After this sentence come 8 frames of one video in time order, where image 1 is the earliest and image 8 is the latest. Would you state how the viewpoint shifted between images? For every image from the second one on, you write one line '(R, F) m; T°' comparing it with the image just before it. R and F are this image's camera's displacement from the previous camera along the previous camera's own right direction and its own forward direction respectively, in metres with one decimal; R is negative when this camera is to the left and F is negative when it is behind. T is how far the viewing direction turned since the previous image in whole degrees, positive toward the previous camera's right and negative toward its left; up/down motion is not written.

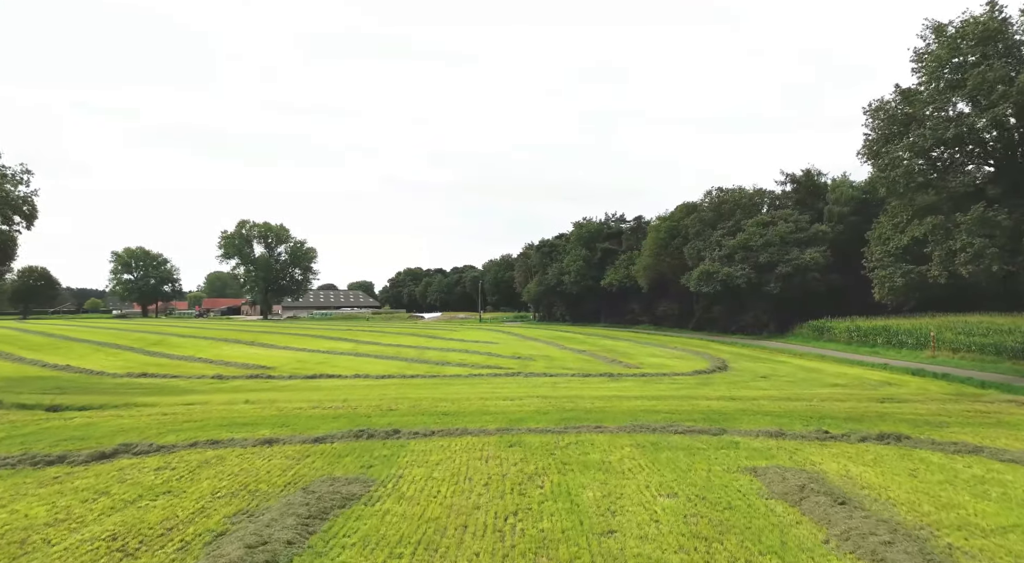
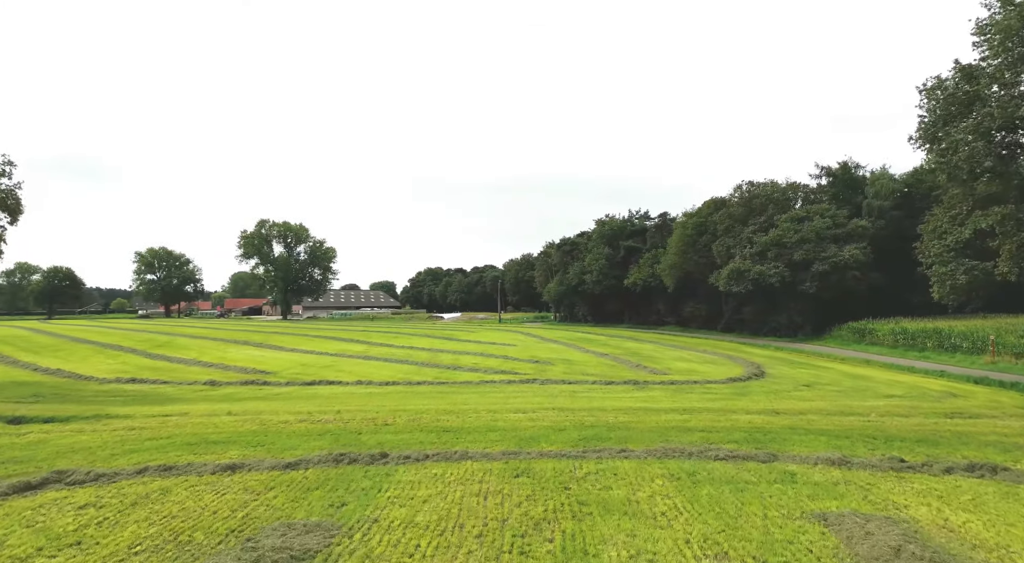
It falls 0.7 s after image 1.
(+0.2, +2.1) m; -2°
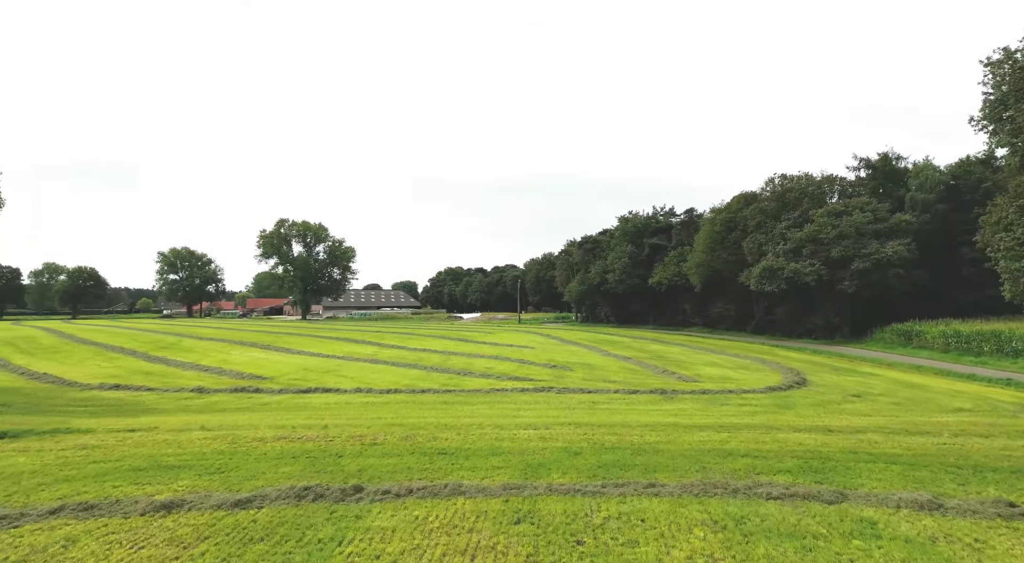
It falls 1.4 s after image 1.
(+0.3, +2.2) m; -2°
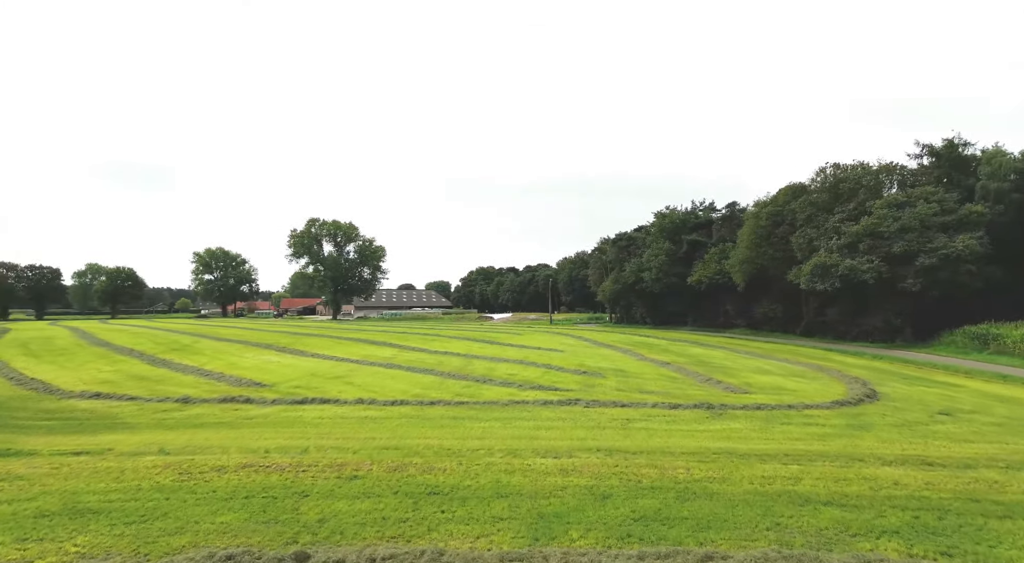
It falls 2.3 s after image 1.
(+0.3, +2.7) m; -3°
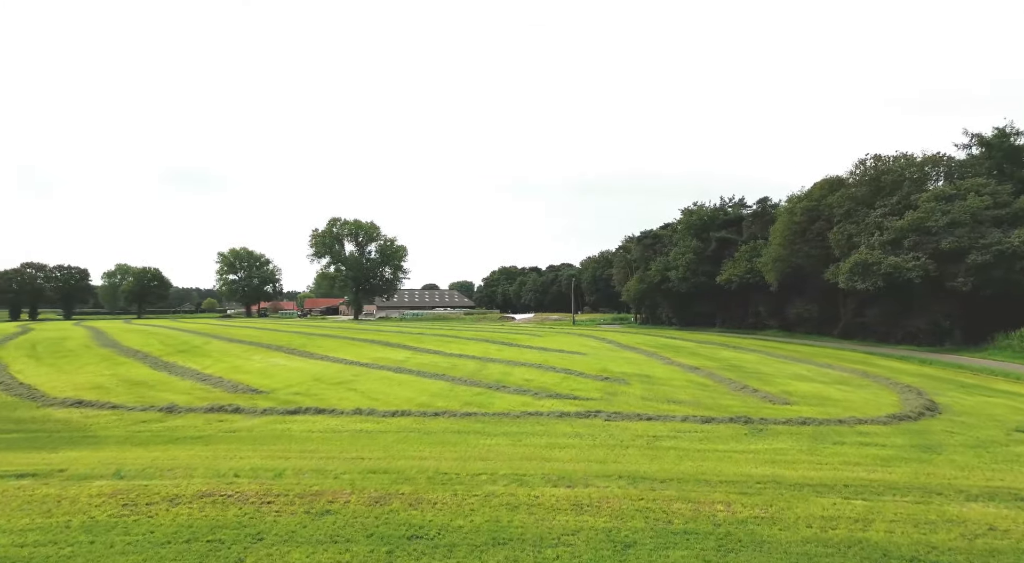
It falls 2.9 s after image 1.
(+0.3, +1.8) m; -2°
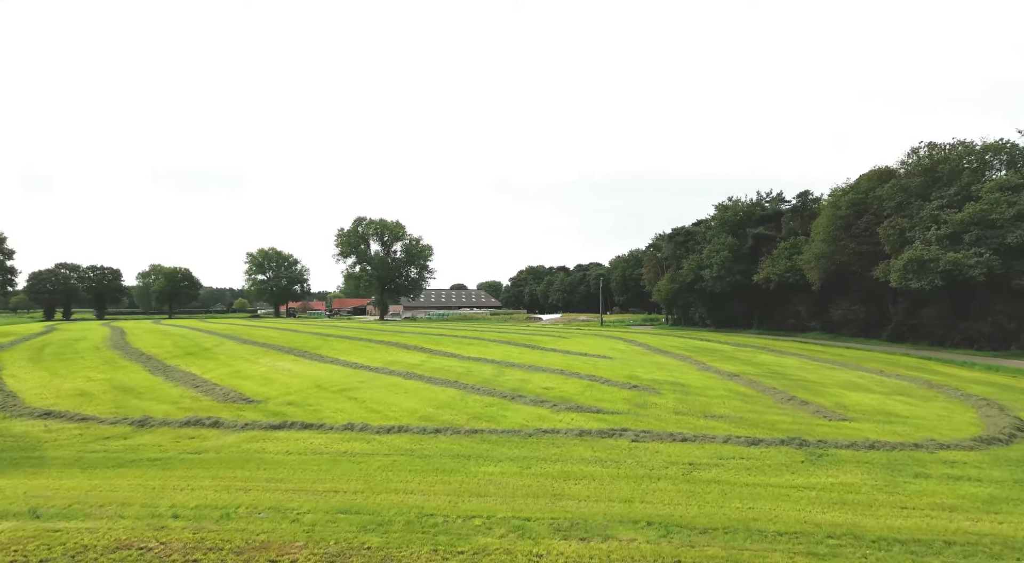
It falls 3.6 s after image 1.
(+0.4, +2.2) m; -2°
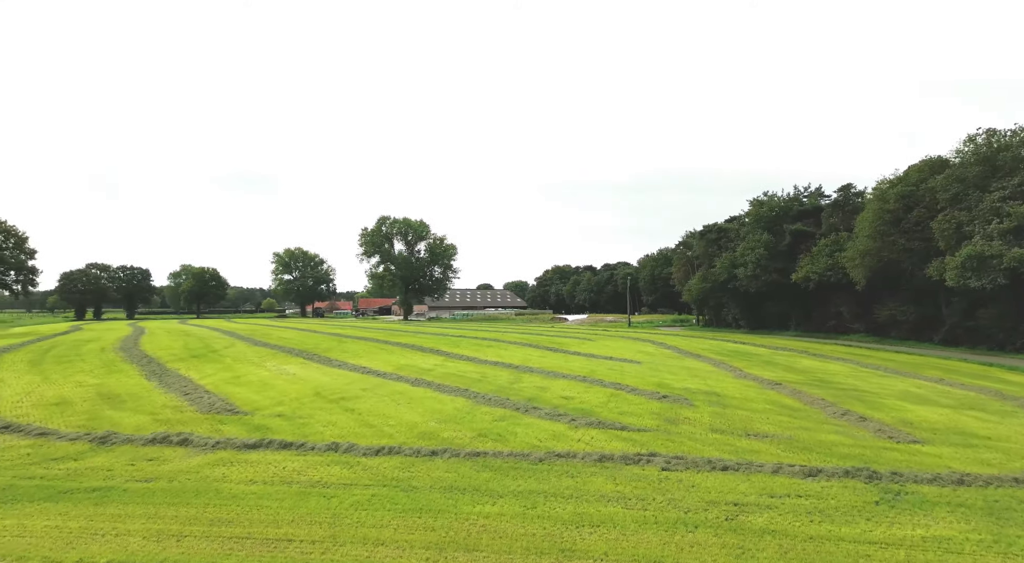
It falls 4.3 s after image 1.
(+0.3, +2.1) m; -2°
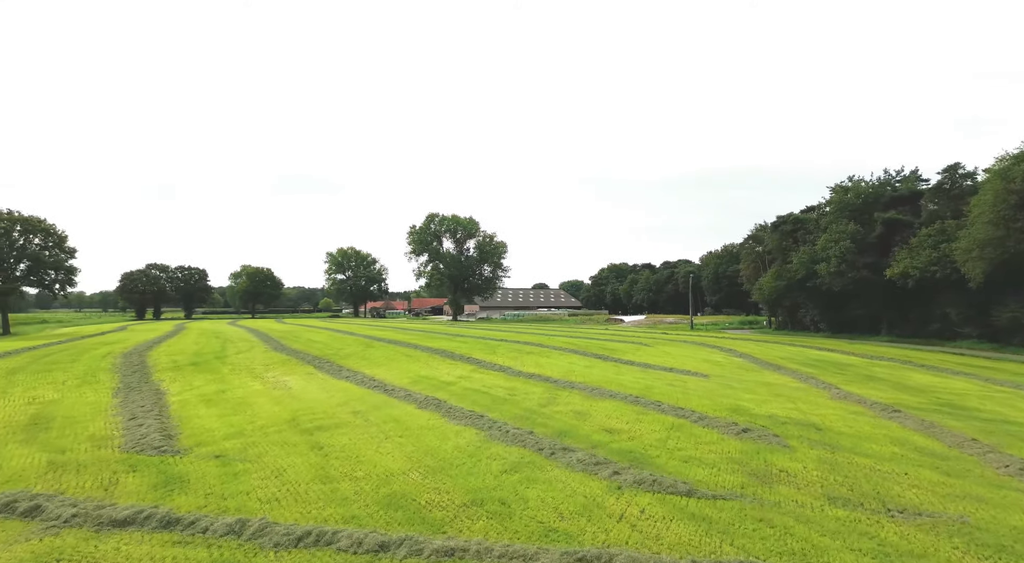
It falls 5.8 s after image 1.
(+0.7, +4.8) m; -5°
